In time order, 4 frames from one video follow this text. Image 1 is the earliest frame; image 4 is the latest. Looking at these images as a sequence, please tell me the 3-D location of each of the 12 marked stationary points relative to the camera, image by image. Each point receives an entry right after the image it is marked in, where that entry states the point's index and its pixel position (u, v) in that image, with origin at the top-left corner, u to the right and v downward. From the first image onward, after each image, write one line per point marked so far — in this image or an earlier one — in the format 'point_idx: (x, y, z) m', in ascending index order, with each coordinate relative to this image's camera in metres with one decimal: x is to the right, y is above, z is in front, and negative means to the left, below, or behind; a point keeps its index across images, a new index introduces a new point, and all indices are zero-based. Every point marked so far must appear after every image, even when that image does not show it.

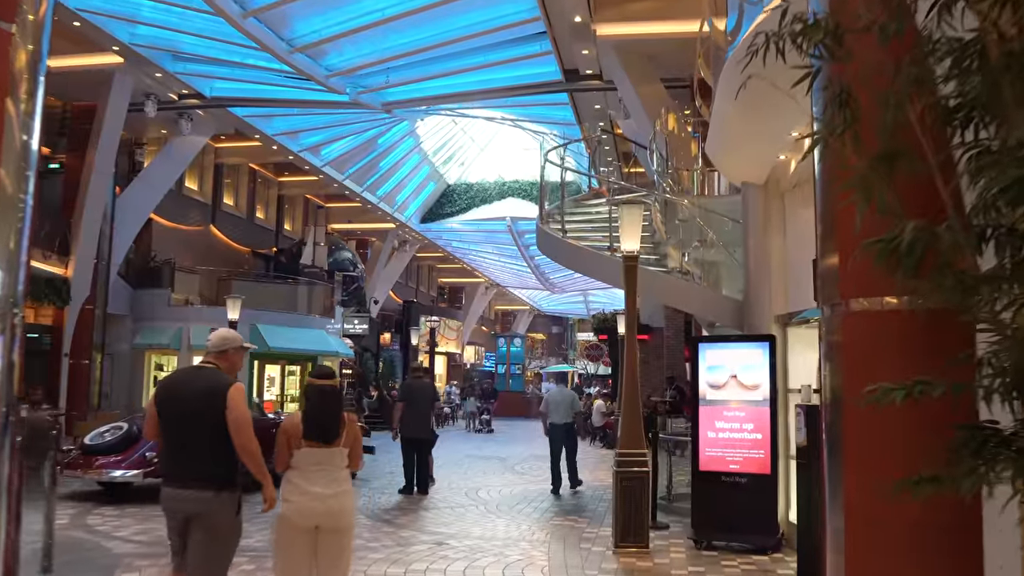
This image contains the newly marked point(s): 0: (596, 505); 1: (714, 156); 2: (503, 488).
0: (+0.9, -2.3, +11.4) m
1: (+1.6, +1.1, +8.6) m
2: (-0.1, -2.5, +12.8) m
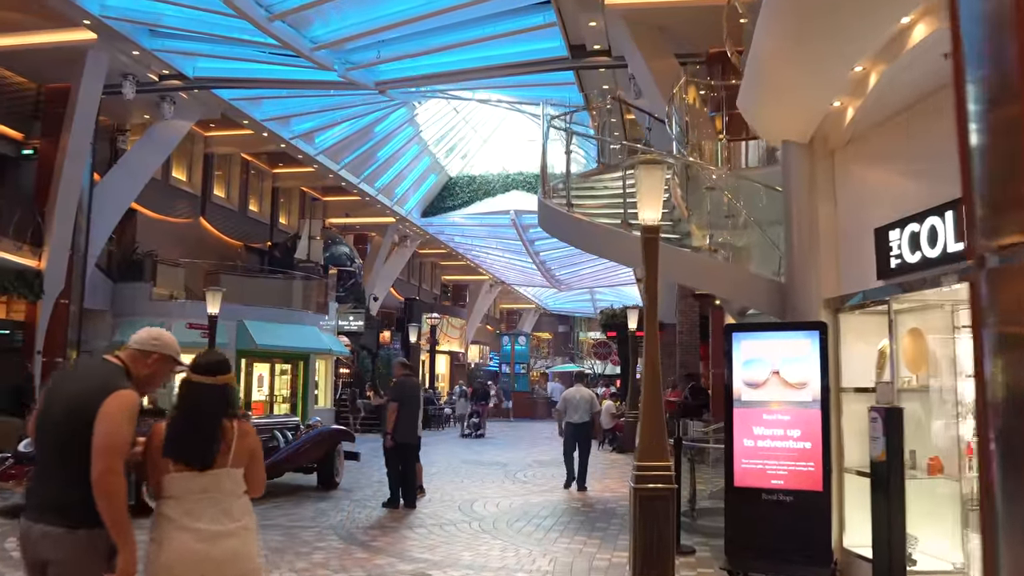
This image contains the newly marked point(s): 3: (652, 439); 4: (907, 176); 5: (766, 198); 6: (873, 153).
0: (+0.9, -2.2, +9.9) m
1: (+1.6, +1.2, +7.1) m
2: (-0.1, -2.3, +11.4) m
3: (+0.9, -1.0, +6.9) m
4: (+2.4, +0.7, +6.6) m
5: (+2.4, +0.8, +9.5) m
6: (+2.4, +0.9, +7.1) m
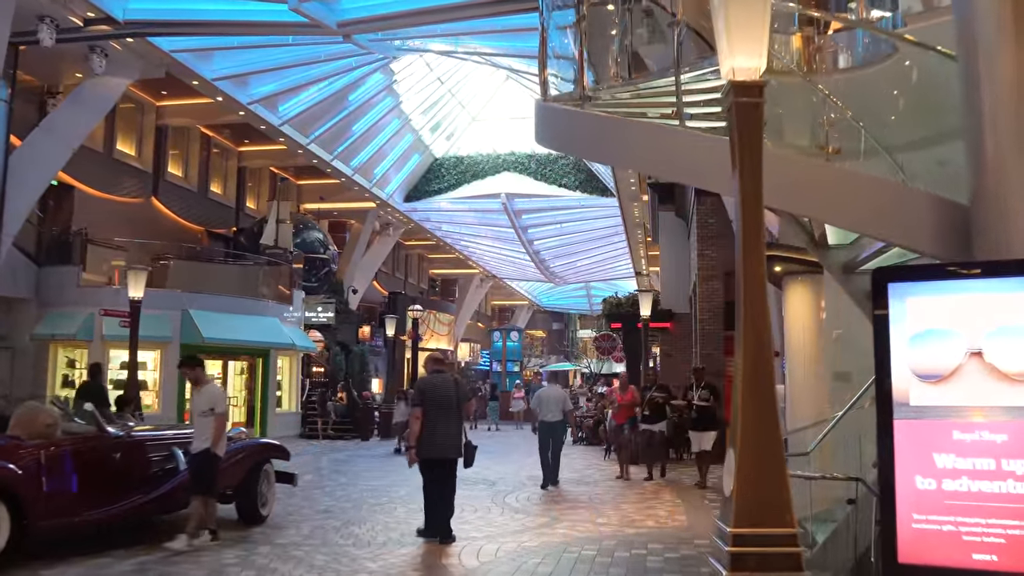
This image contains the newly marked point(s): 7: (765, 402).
0: (+0.8, -1.9, +6.6) m
1: (+1.5, +1.6, +3.9) m
2: (-0.2, -2.0, +8.1) m
3: (+0.9, -0.7, +3.6) m
4: (+2.4, +1.0, +3.3) m
5: (+2.3, +1.1, +6.3) m
6: (+2.3, +1.2, +3.8) m
7: (+0.9, -0.4, +3.7) m
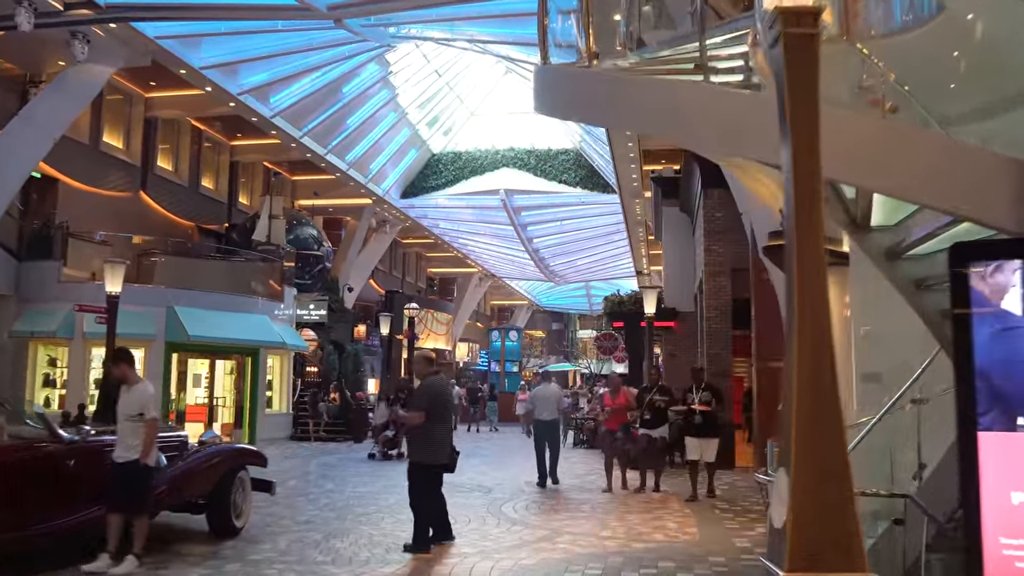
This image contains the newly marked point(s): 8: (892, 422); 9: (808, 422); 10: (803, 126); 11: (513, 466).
0: (+0.8, -1.8, +5.9) m
1: (+1.5, +1.6, +3.1) m
2: (-0.2, -1.9, +7.3) m
3: (+0.8, -0.6, +2.9) m
4: (+2.3, +1.1, +2.5) m
5: (+2.3, +1.2, +5.5) m
6: (+2.3, +1.3, +3.0) m
7: (+0.9, -0.4, +2.9) m
8: (+2.3, -0.8, +6.4) m
9: (+0.8, -0.4, +2.9) m
10: (+0.9, +0.5, +3.1) m
11: (0.0, -2.6, +15.4) m
